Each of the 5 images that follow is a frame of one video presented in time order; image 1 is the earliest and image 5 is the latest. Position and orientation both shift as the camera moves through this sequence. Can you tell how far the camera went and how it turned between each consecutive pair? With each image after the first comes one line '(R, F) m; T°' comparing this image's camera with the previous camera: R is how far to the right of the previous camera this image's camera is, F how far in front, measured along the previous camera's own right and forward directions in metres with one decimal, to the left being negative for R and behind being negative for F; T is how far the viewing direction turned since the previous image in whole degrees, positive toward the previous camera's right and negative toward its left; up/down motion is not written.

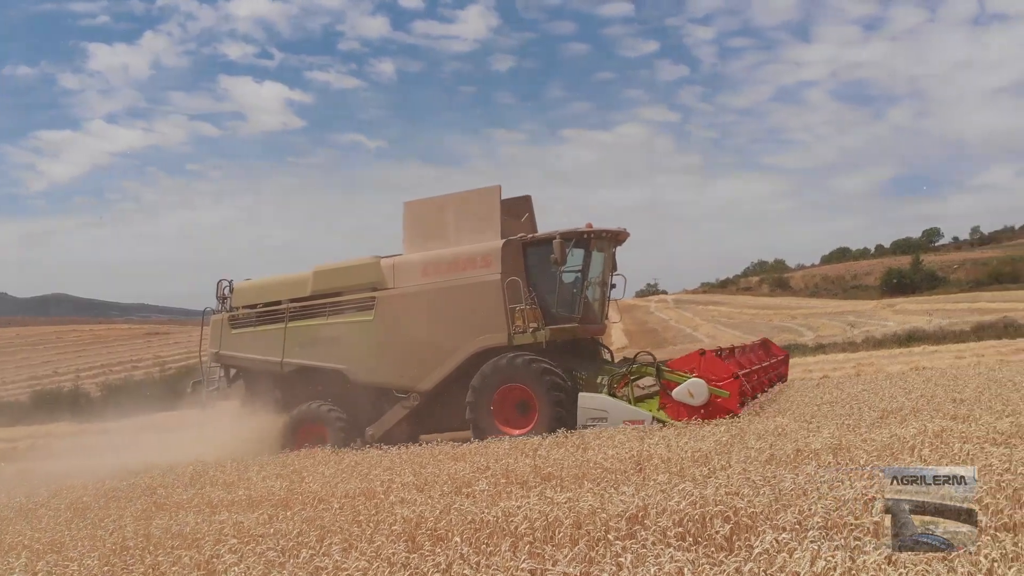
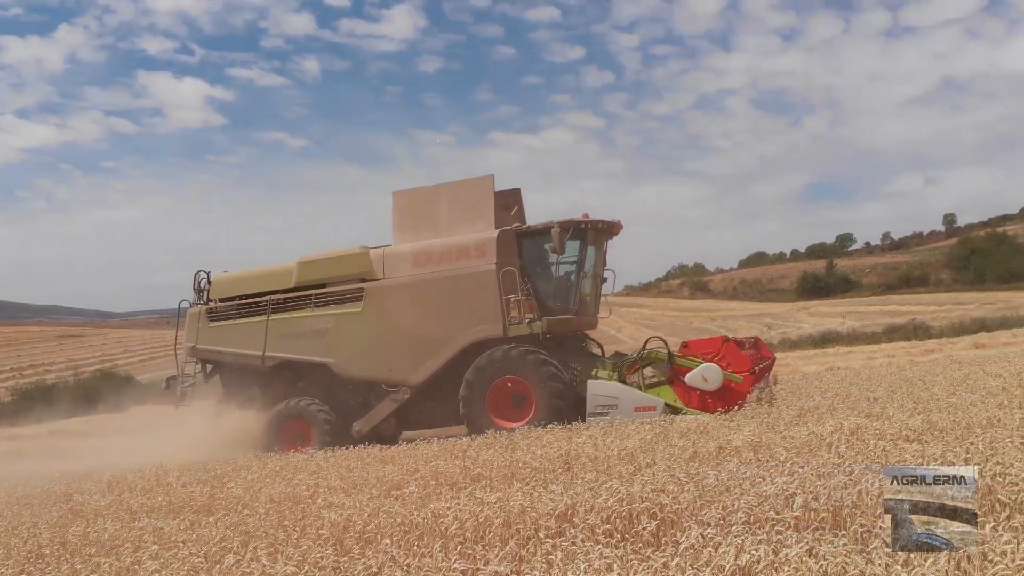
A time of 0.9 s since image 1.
(0.0, 0.0) m; +5°
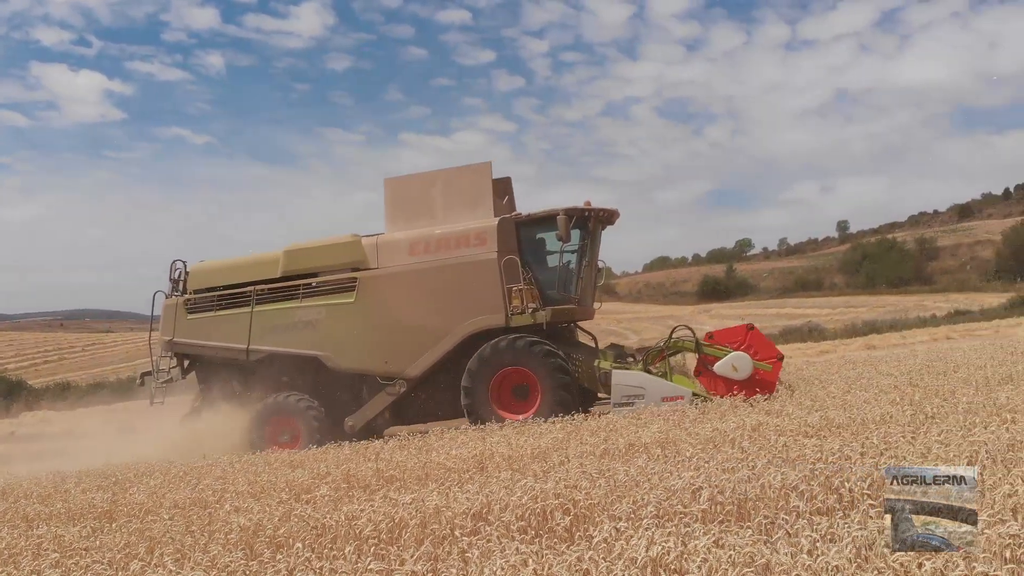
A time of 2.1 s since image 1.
(0.0, 0.0) m; +6°
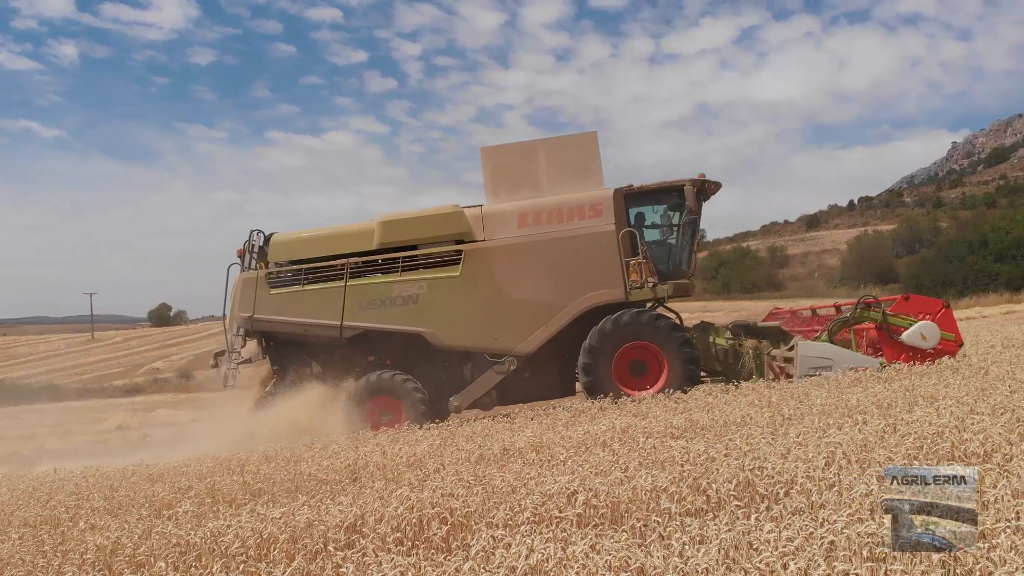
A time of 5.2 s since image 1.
(-1.8, -0.8) m; +8°
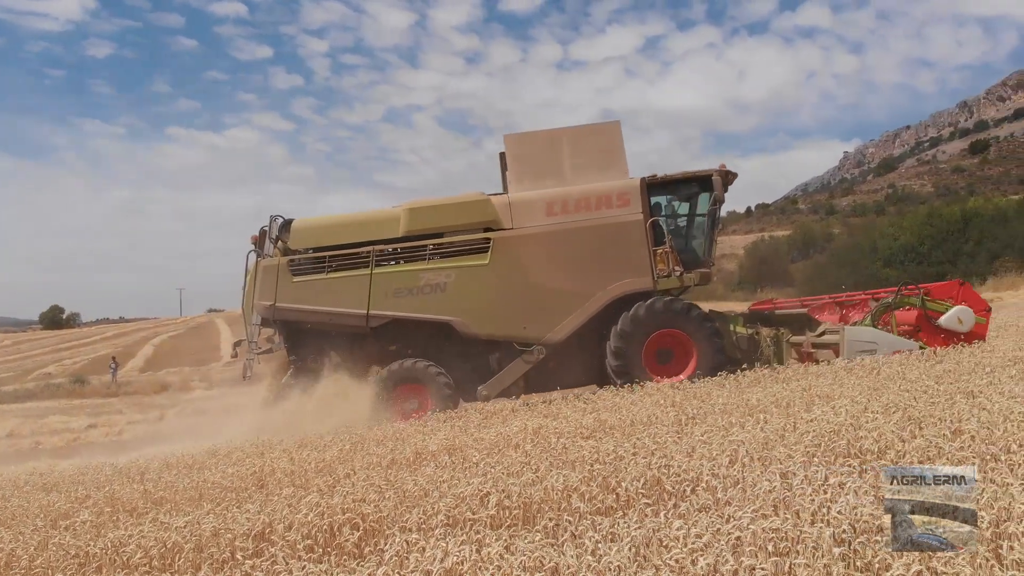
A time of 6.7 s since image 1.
(0.0, 0.0) m; +6°
